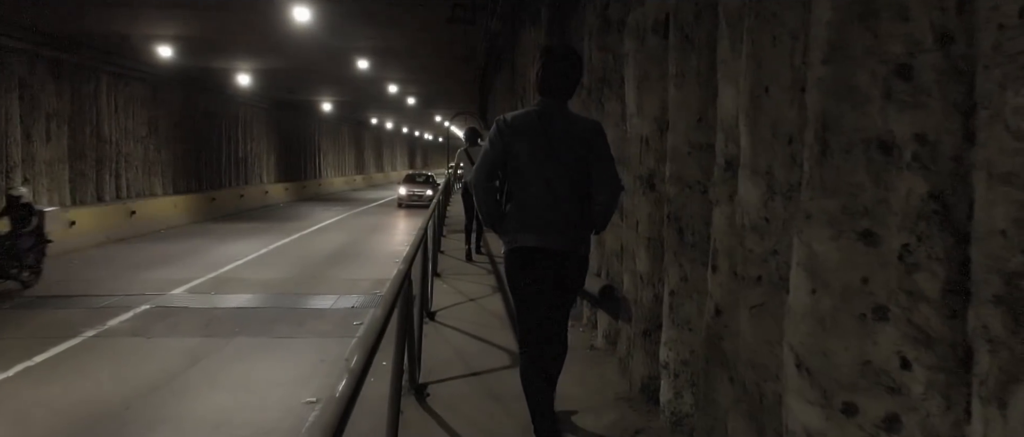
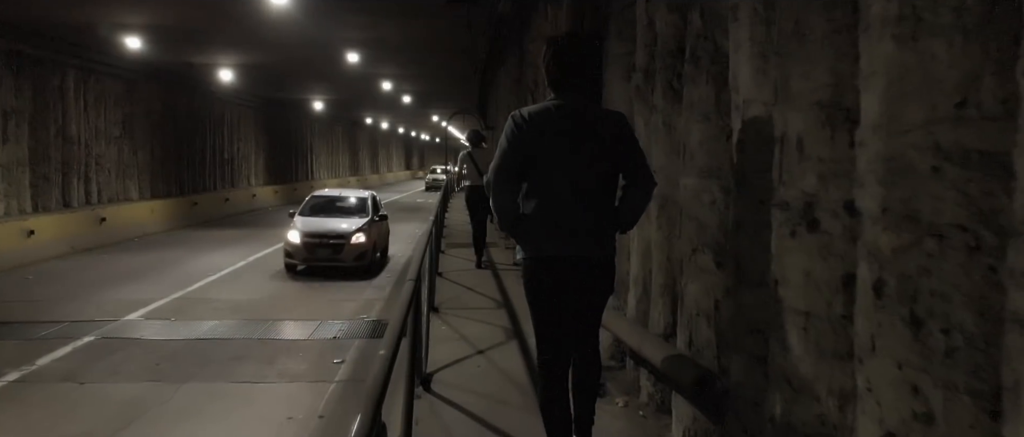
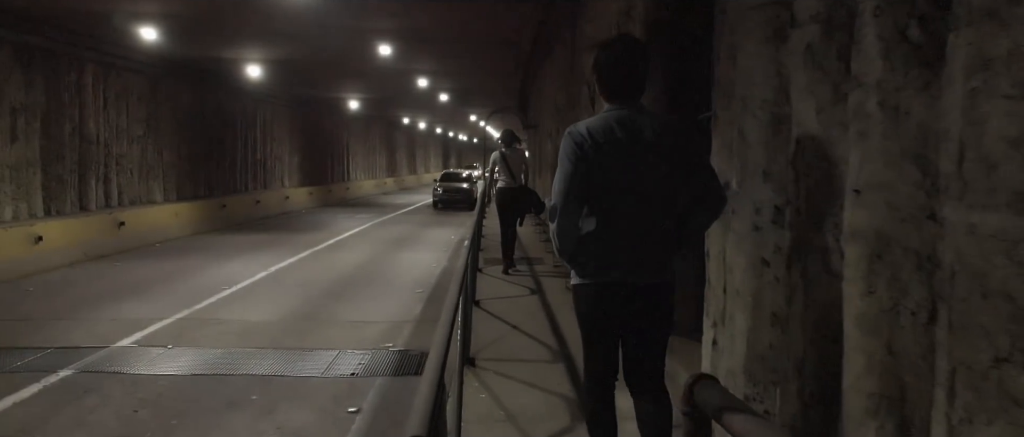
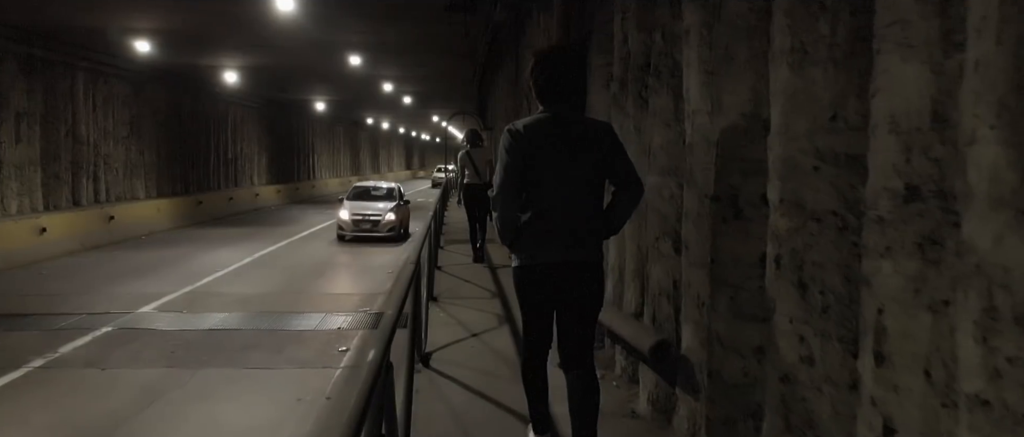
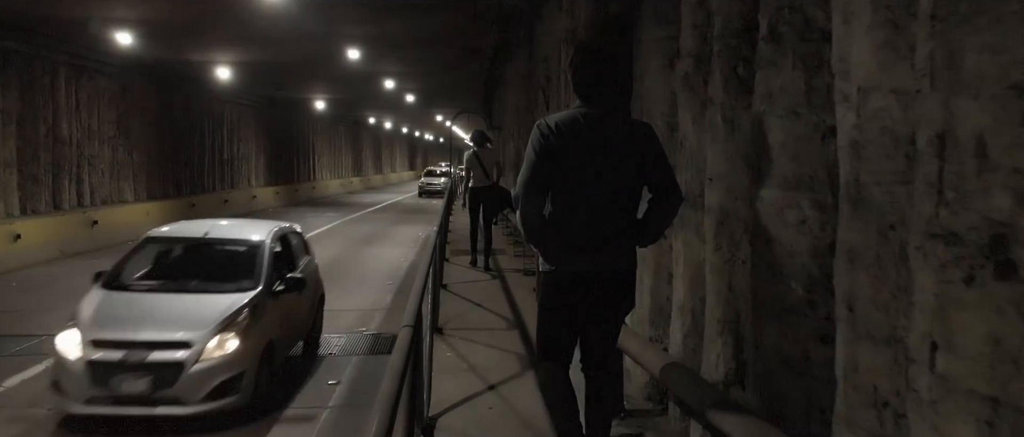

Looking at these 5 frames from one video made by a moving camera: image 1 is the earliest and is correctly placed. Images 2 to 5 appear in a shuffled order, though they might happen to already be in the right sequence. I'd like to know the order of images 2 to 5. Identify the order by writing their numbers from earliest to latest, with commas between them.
4, 2, 5, 3
